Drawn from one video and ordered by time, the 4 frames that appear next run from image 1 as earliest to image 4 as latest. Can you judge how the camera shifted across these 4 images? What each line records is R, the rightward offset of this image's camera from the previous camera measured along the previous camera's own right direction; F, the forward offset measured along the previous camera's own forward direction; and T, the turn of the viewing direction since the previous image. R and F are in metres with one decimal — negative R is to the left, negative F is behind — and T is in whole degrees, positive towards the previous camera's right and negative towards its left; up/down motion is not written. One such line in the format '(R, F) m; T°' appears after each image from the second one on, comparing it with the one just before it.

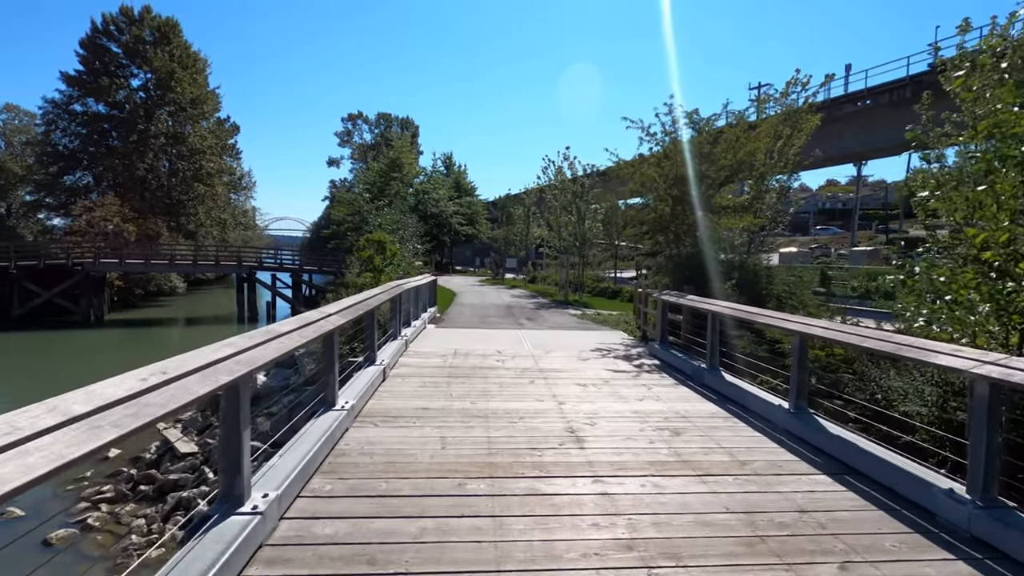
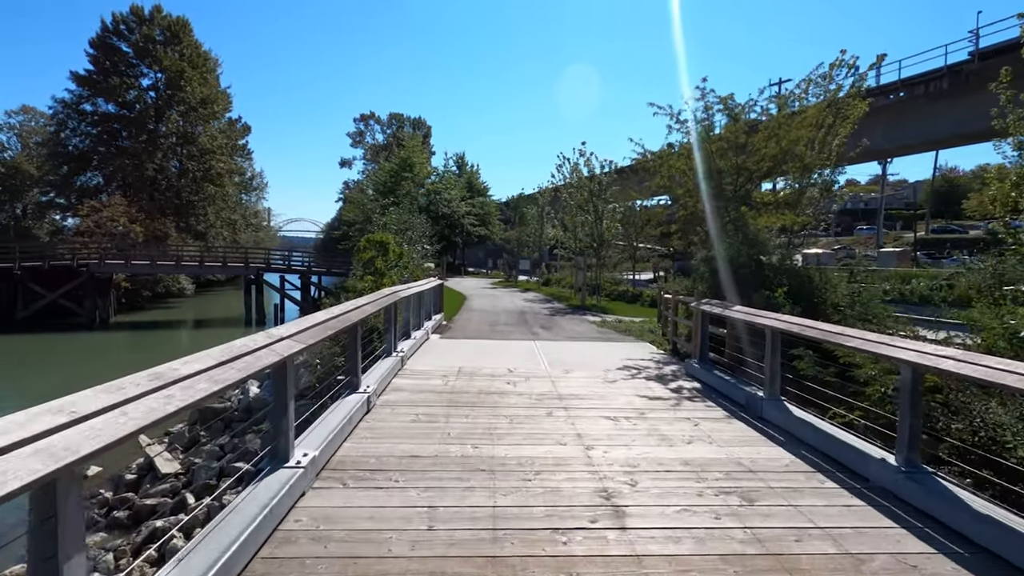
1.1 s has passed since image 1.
(0.0, +1.3) m; -1°
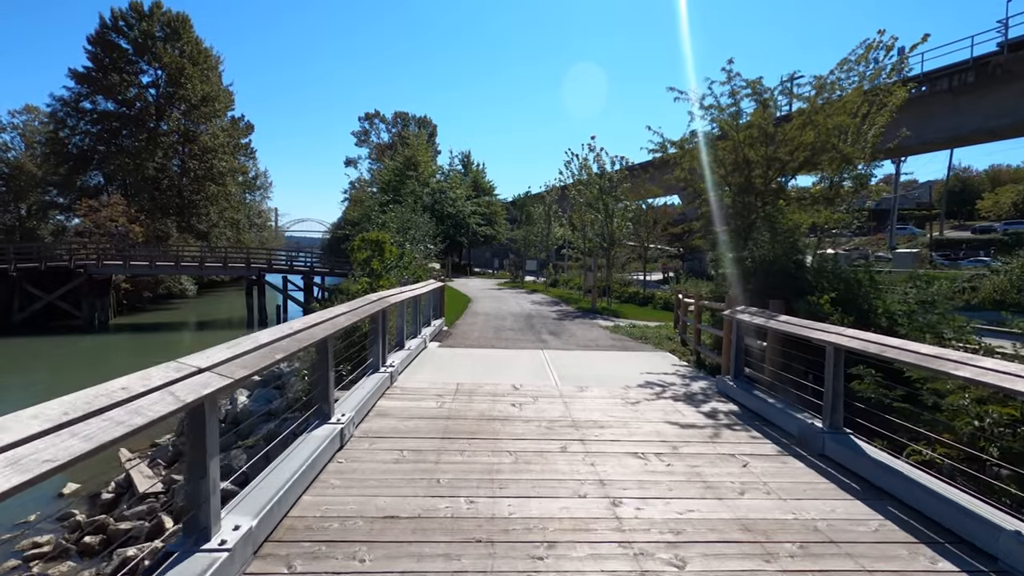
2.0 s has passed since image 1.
(0.0, +1.0) m; -1°
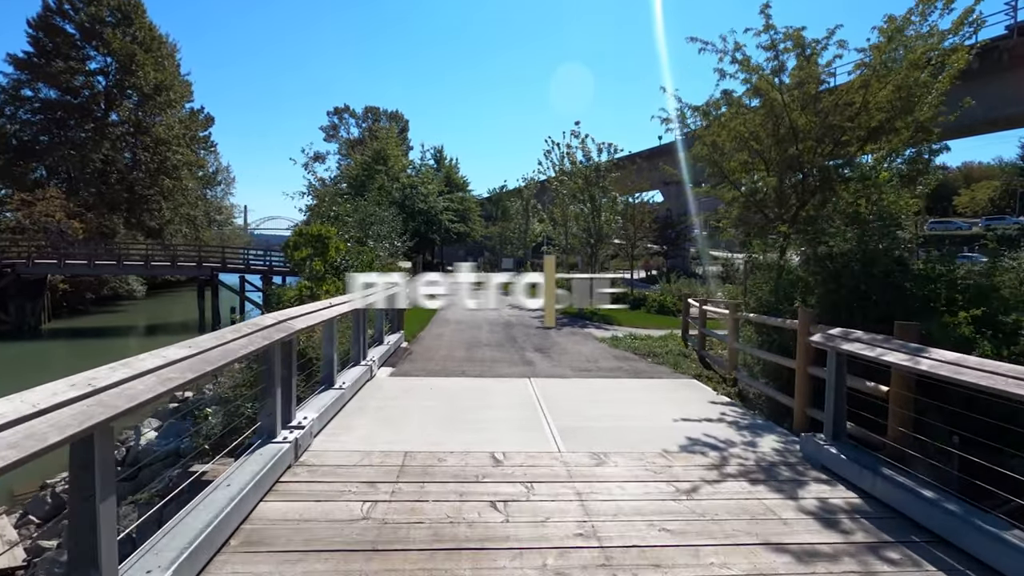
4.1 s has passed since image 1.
(0.0, +2.4) m; +3°
